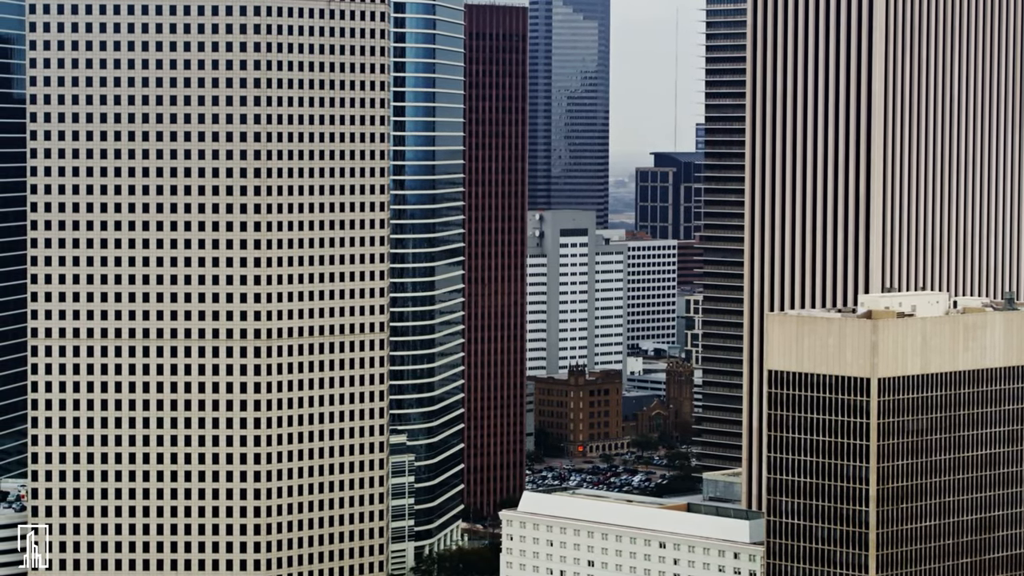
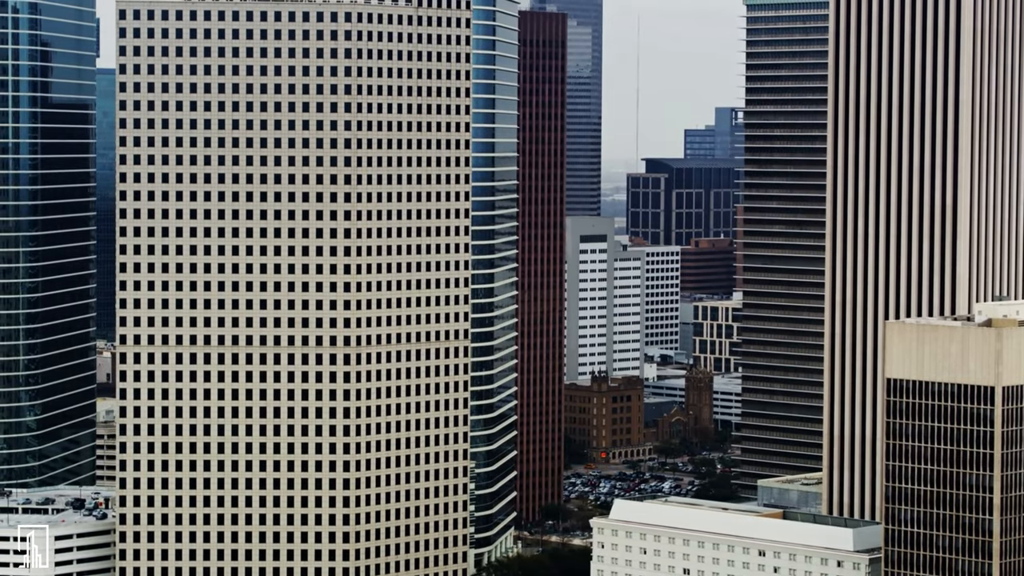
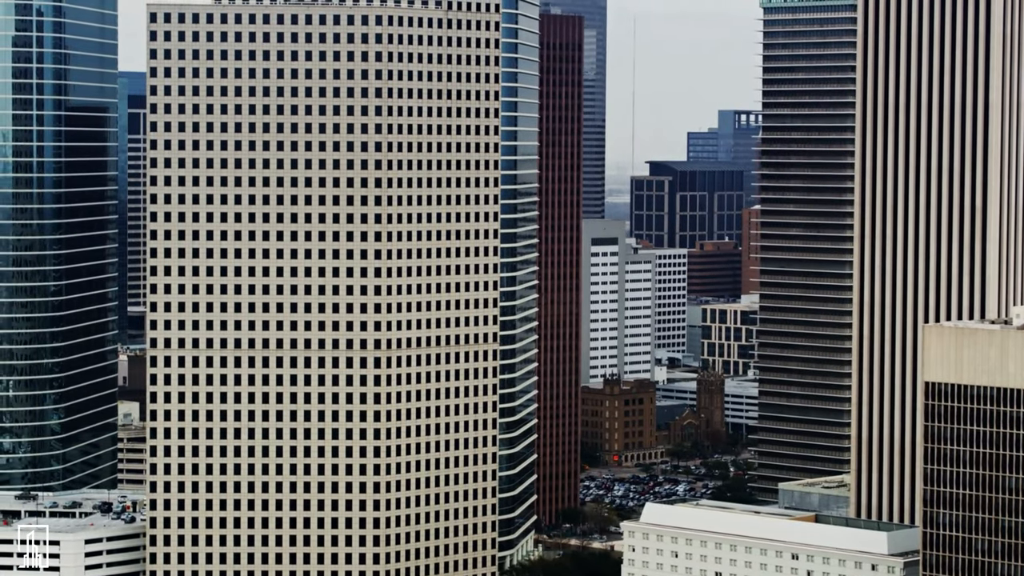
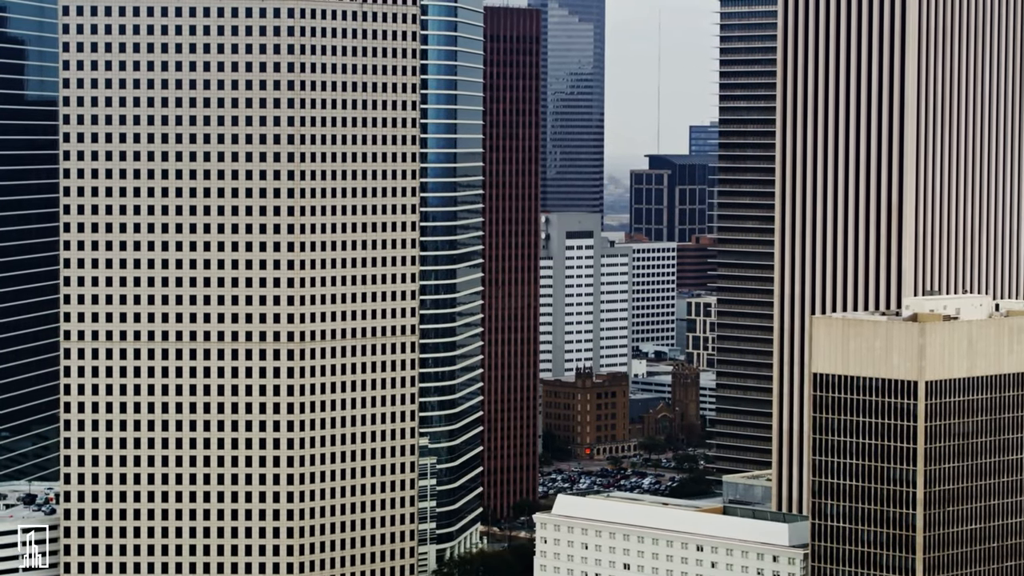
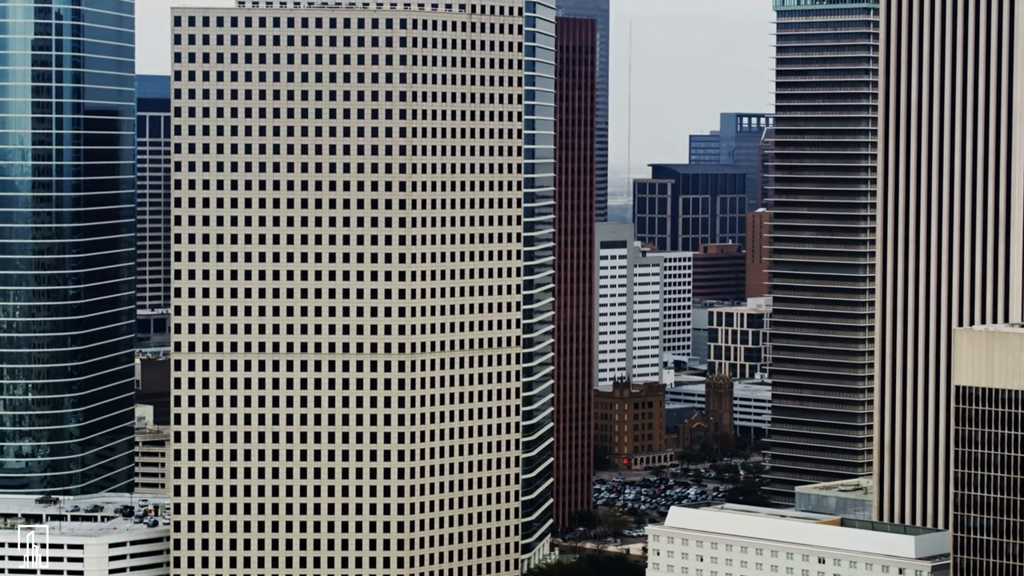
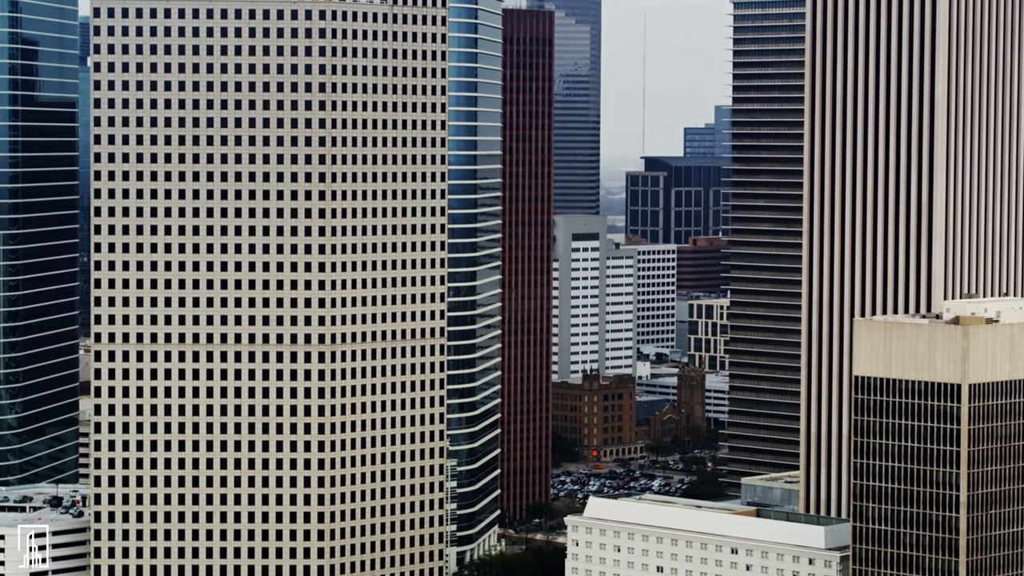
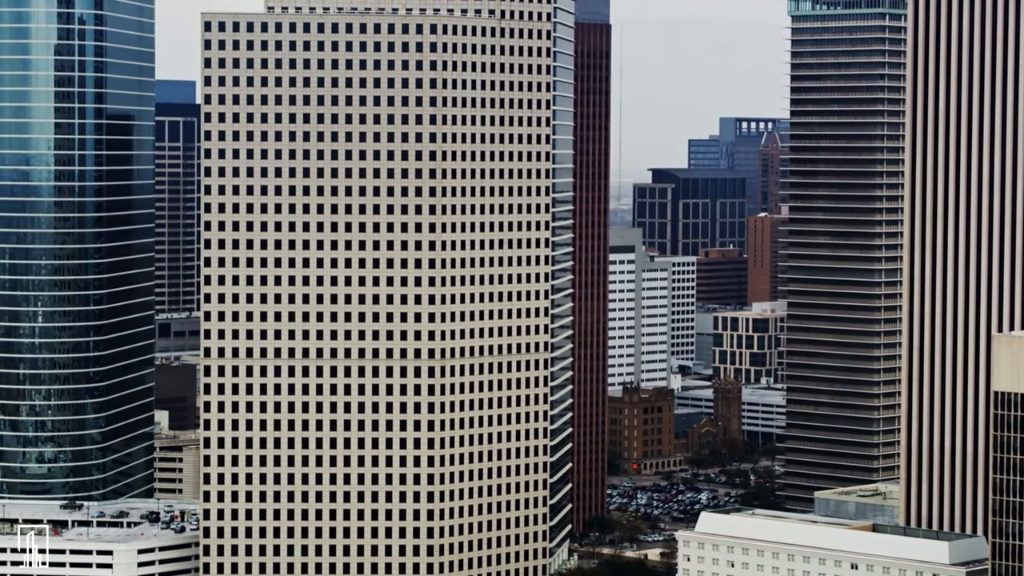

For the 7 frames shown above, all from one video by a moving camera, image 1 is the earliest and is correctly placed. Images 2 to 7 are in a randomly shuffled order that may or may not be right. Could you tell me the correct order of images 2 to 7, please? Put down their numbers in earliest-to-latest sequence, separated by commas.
4, 6, 2, 3, 5, 7
